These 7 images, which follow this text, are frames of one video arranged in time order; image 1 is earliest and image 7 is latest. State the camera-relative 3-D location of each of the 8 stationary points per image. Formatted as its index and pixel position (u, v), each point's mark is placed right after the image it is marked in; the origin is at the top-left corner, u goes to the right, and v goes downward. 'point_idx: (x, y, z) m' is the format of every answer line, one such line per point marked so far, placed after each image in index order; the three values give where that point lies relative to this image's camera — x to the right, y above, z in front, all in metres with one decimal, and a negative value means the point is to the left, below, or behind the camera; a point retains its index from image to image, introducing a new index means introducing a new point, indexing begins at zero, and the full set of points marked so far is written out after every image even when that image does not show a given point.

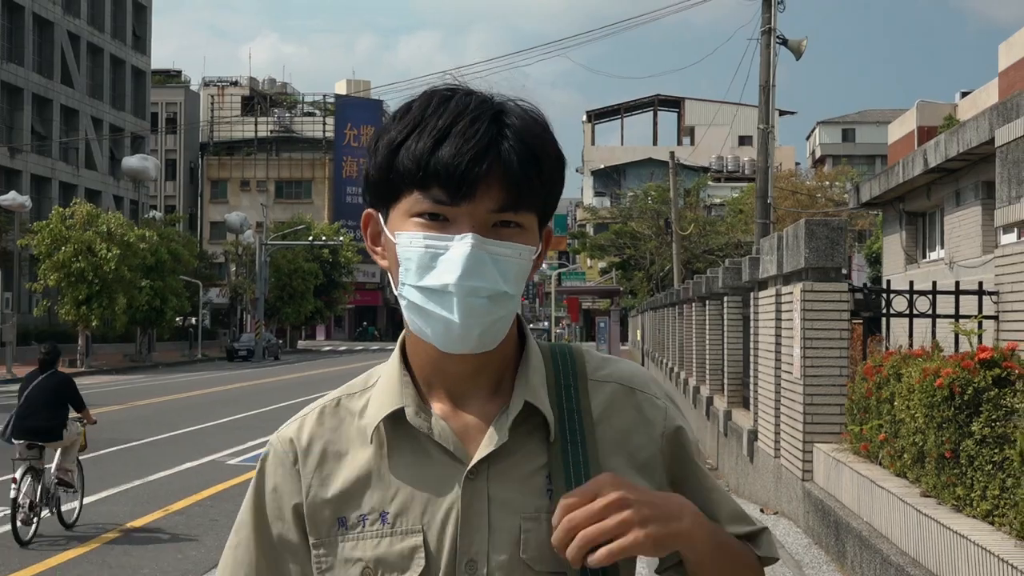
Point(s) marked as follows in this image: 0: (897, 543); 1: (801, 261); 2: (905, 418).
0: (+1.9, -1.3, +5.4) m
1: (+2.1, +0.2, +7.7) m
2: (+2.0, -0.7, +5.4) m
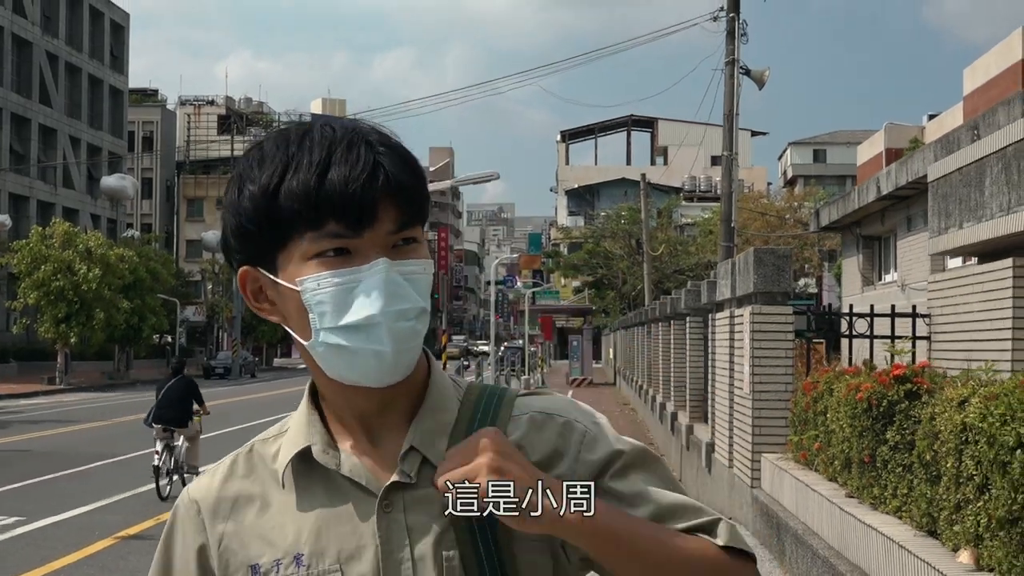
0: (+1.7, -1.4, +6.1) m
1: (+1.9, 0.0, +8.4) m
2: (+1.9, -0.8, +6.0) m
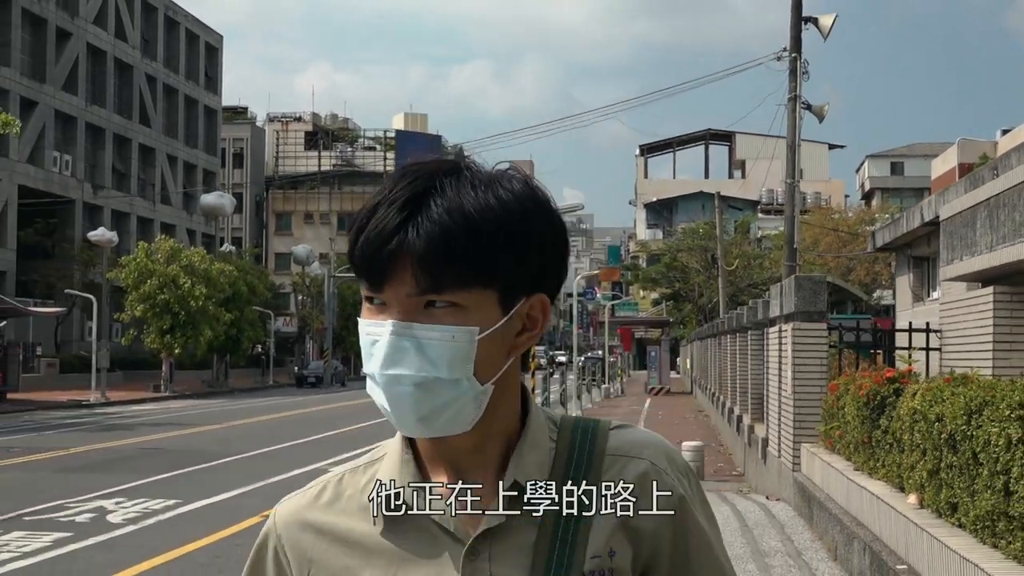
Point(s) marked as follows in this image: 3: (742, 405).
0: (+2.4, -1.6, +7.9) m
1: (+2.7, -0.2, +10.2) m
2: (+2.5, -1.0, +7.9) m
3: (+3.5, -1.8, +16.6) m
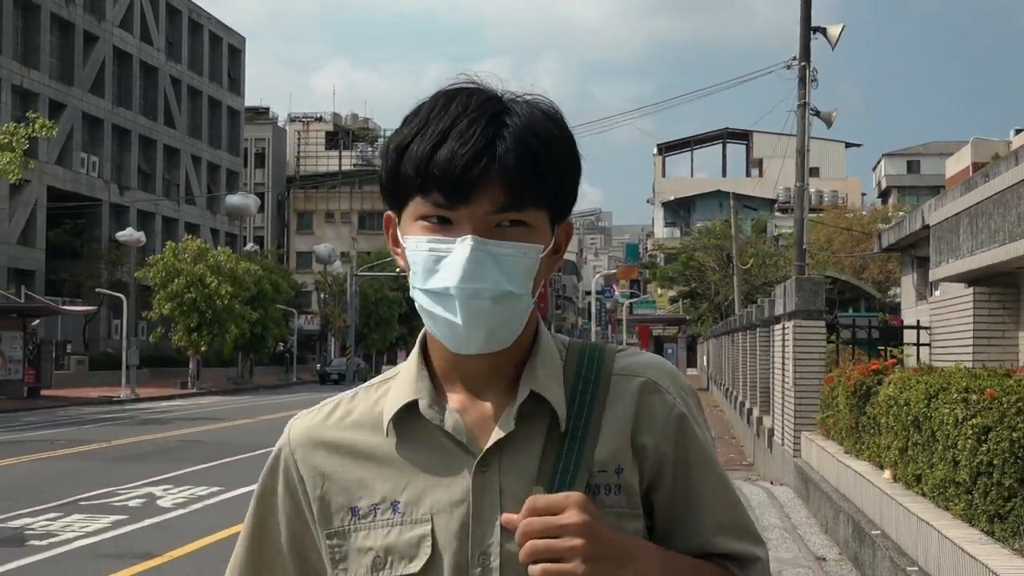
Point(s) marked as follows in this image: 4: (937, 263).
0: (+2.6, -1.6, +8.8) m
1: (+2.9, -0.2, +11.1) m
2: (+2.7, -1.0, +8.7) m
3: (+3.9, -1.8, +17.4) m
4: (+4.3, +0.2, +10.8) m
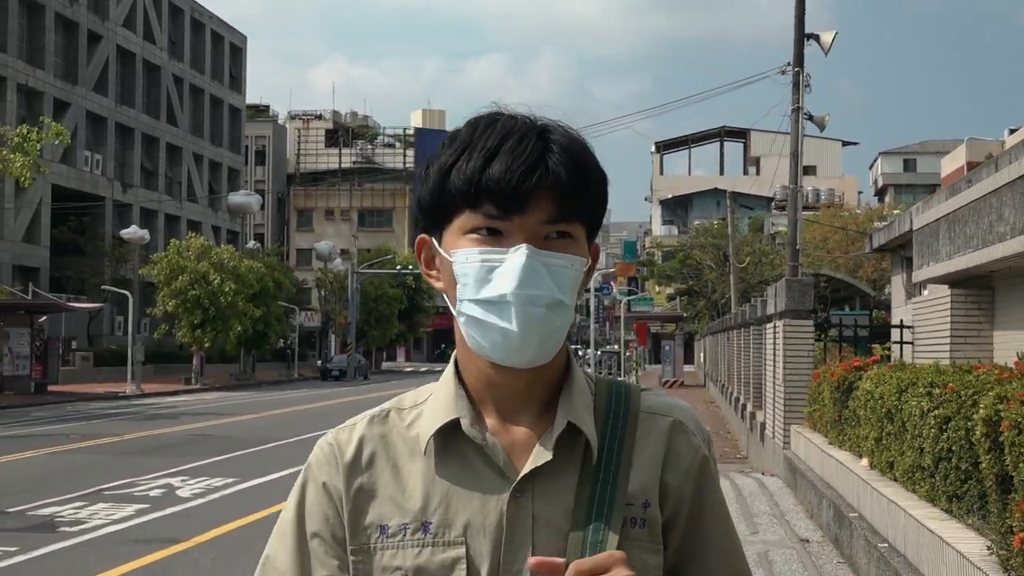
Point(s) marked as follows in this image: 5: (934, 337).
0: (+2.6, -1.6, +9.4) m
1: (+3.0, -0.2, +11.7) m
2: (+2.8, -1.0, +9.4) m
3: (+3.9, -1.8, +18.0) m
4: (+4.3, +0.2, +11.4) m
5: (+4.3, -0.5, +11.0) m
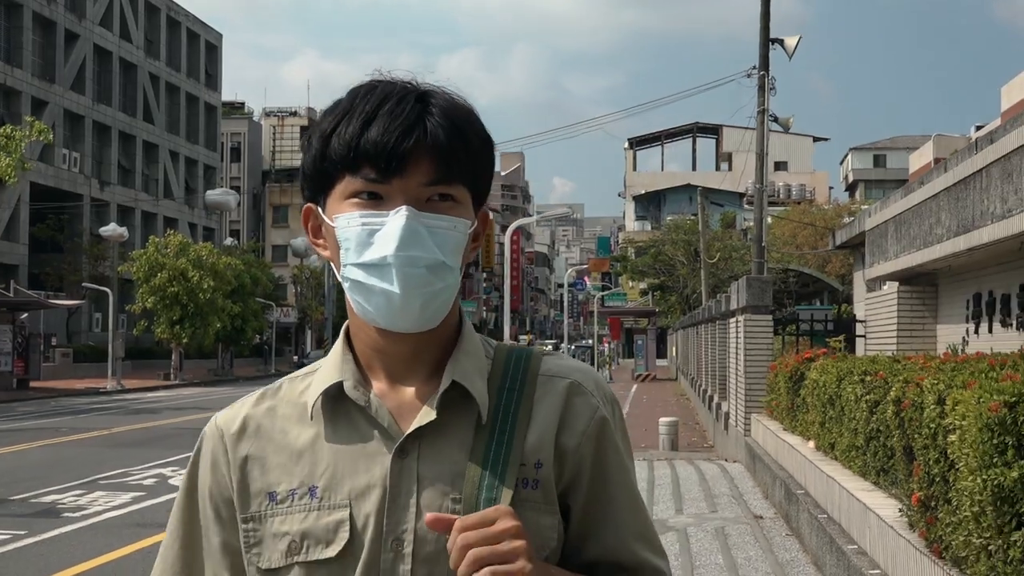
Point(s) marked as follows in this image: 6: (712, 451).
0: (+2.4, -1.6, +10.2) m
1: (+2.7, -0.2, +12.4) m
2: (+2.5, -1.0, +10.1) m
3: (+3.5, -1.7, +18.8) m
4: (+4.0, +0.3, +12.2) m
5: (+4.1, -0.5, +11.7) m
6: (+3.1, -2.5, +16.7) m
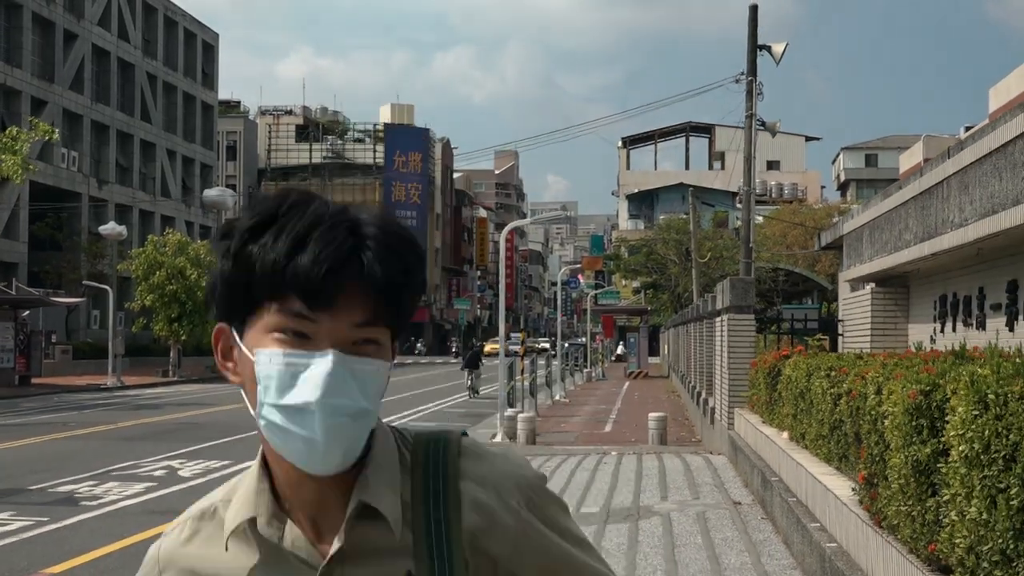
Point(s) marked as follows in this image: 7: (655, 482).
0: (+2.4, -1.6, +10.8) m
1: (+2.6, -0.2, +13.1) m
2: (+2.5, -1.0, +10.7) m
3: (+3.4, -1.7, +19.5) m
4: (+4.0, +0.3, +12.8) m
5: (+4.0, -0.5, +12.4) m
6: (+3.0, -2.5, +17.3) m
7: (+1.5, -2.0, +11.2) m
